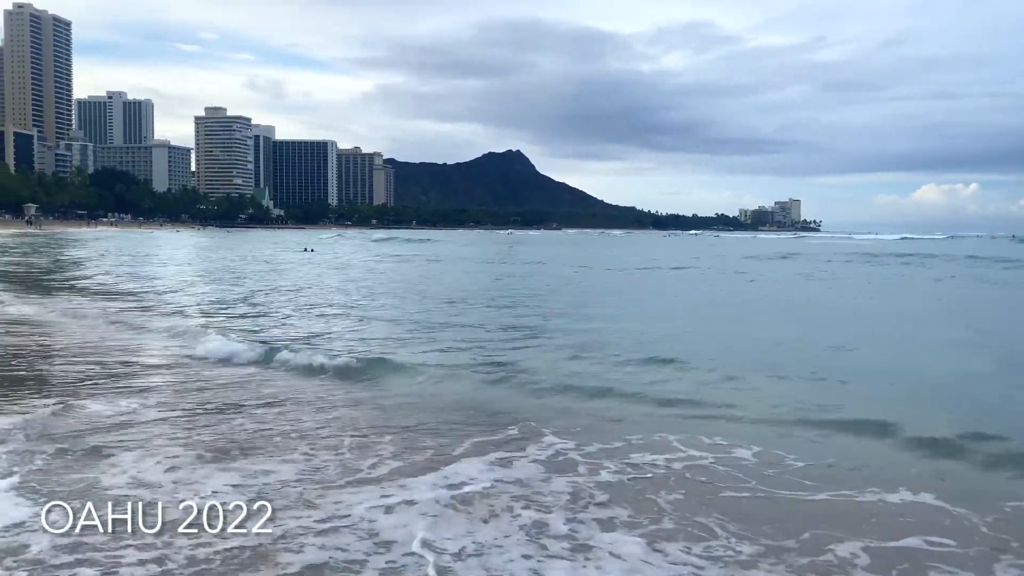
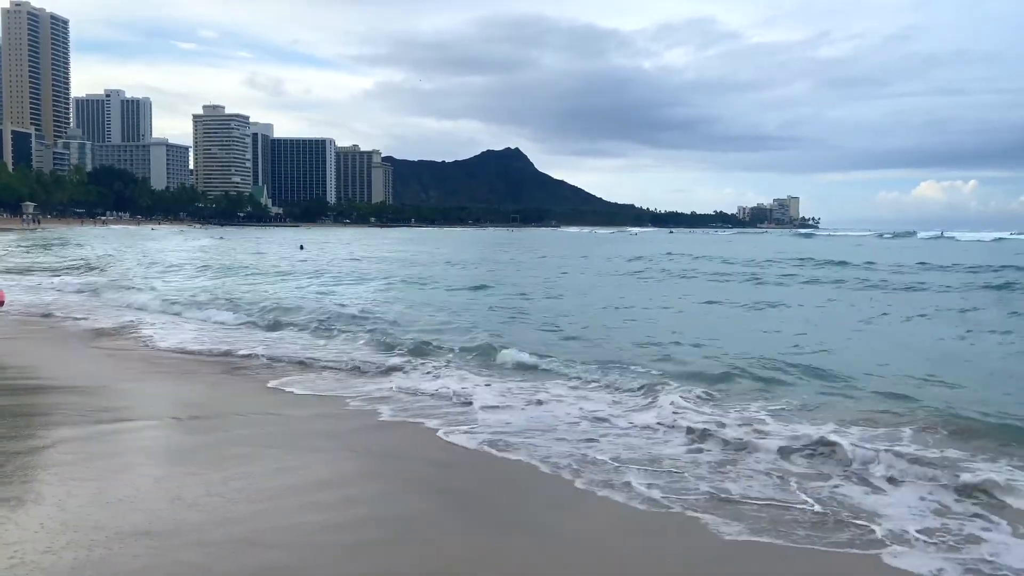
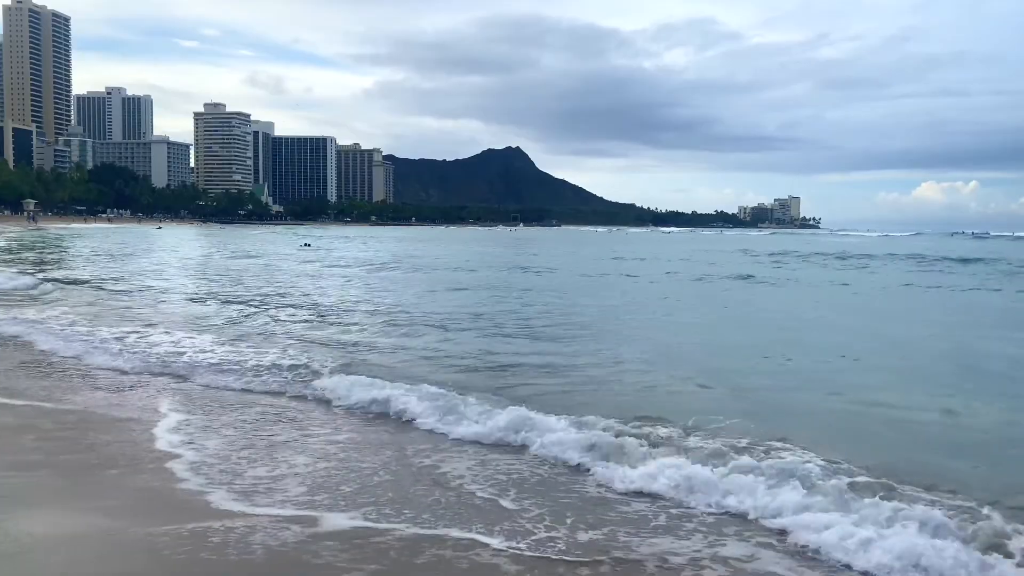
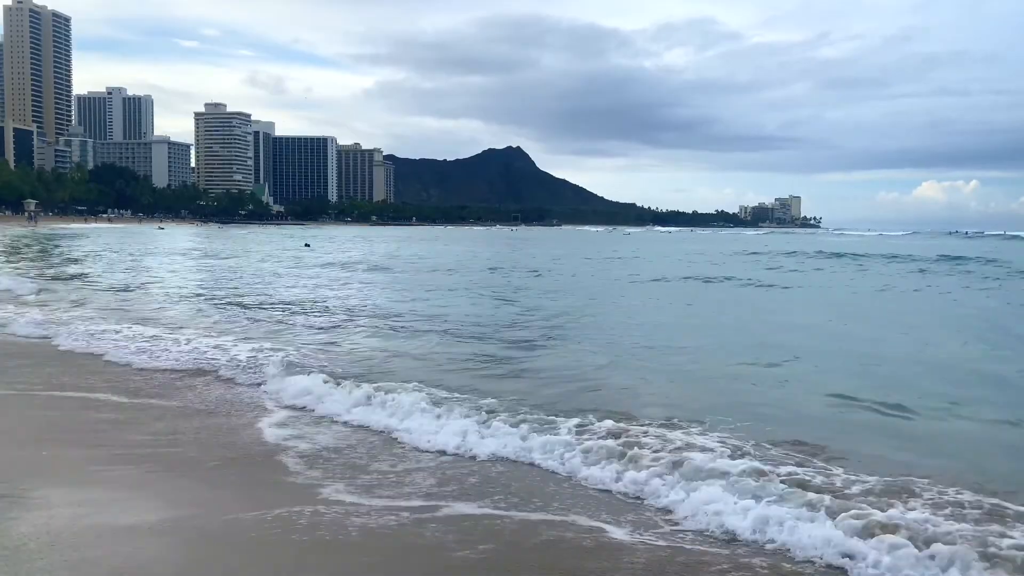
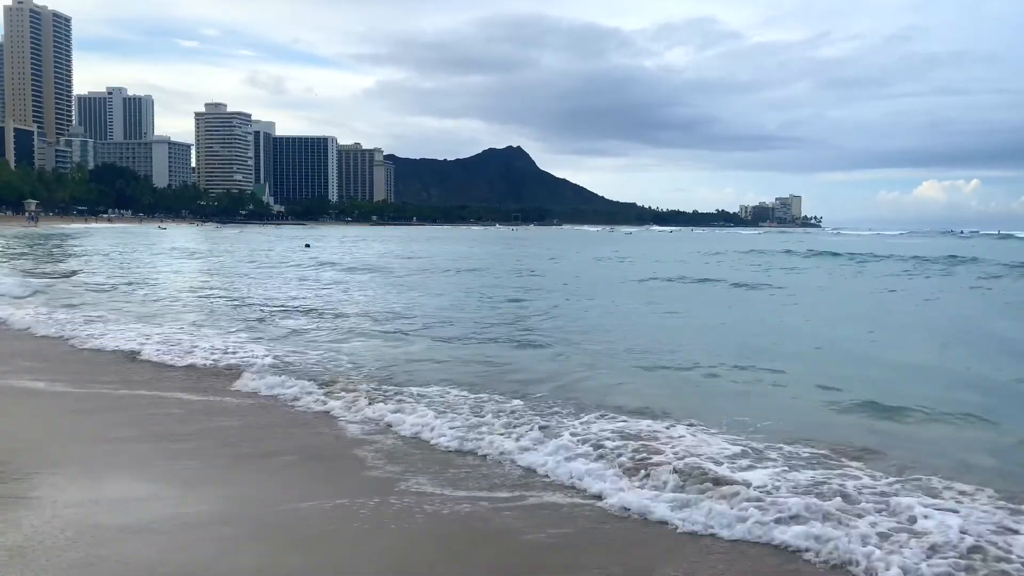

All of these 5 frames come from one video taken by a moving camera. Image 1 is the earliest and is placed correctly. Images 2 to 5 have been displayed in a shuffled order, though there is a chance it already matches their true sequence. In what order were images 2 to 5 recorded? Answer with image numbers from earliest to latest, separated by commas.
3, 4, 5, 2
